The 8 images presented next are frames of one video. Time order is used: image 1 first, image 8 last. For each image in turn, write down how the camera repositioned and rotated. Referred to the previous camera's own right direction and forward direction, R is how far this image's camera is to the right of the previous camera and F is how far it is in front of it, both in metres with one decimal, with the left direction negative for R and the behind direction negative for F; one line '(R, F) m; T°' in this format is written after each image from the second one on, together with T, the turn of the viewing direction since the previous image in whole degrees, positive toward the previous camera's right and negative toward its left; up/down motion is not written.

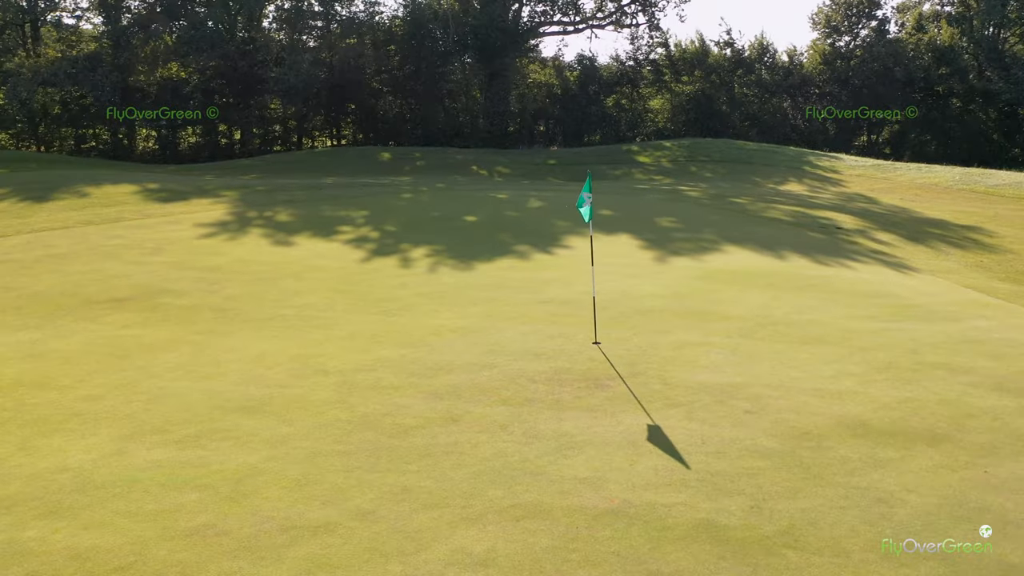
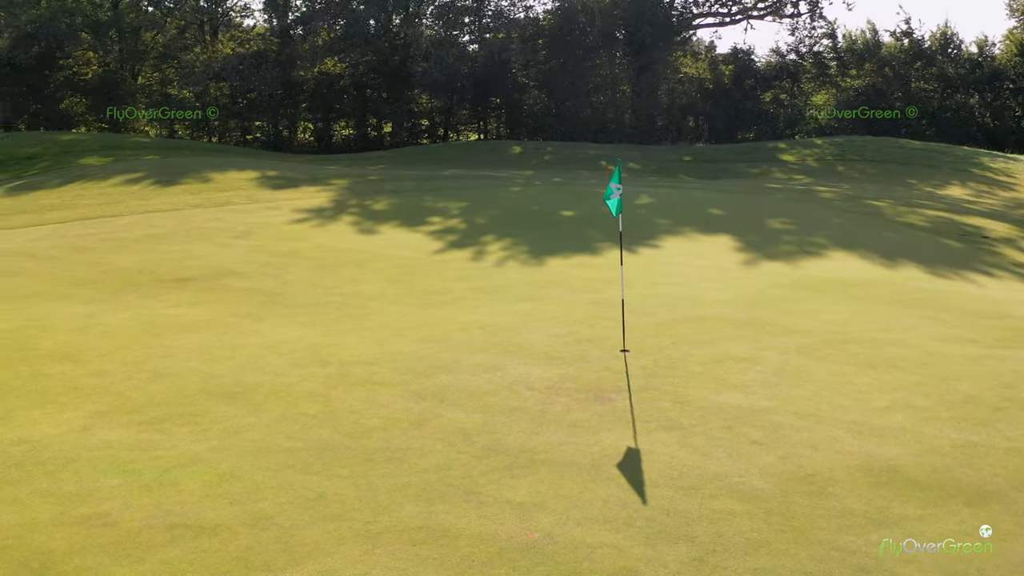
(+1.1, +0.6) m; -12°
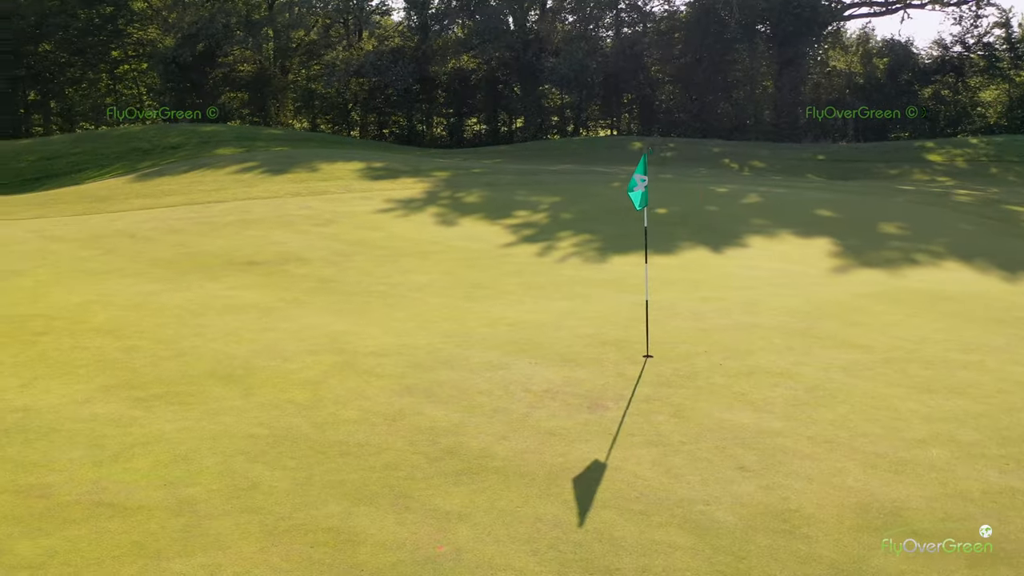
(+0.9, +0.4) m; -10°
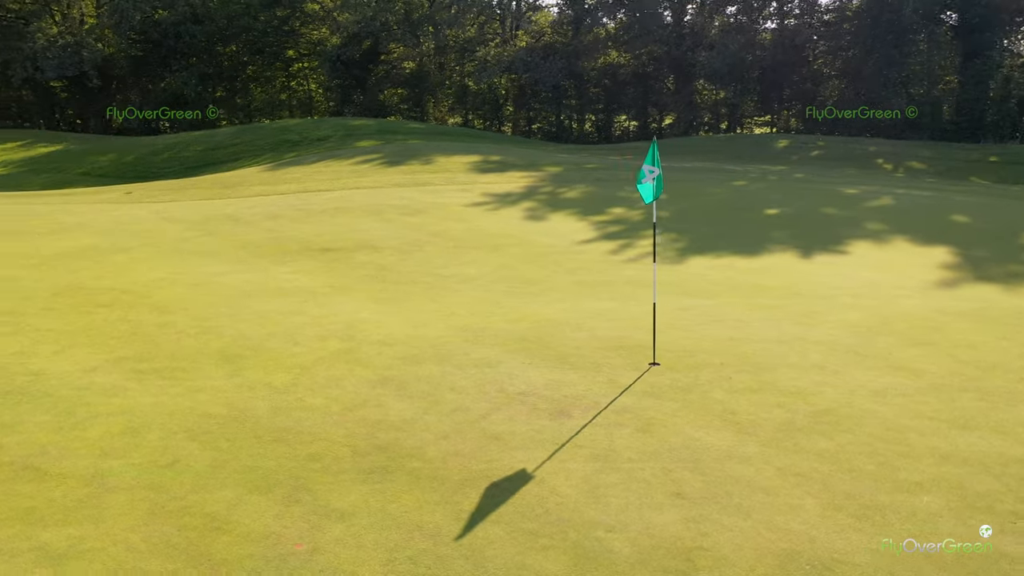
(+1.1, +0.4) m; -12°
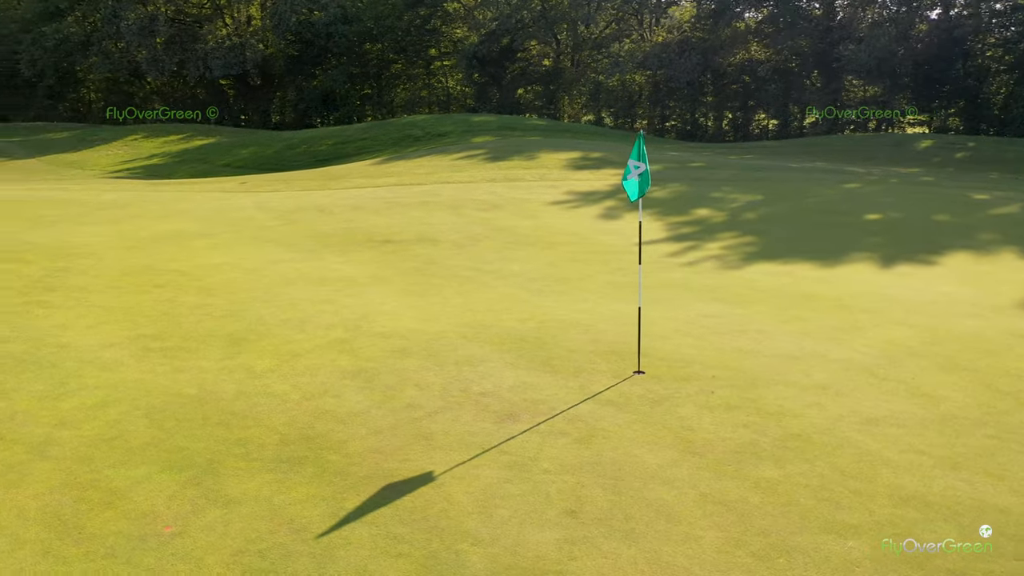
(+1.1, +0.3) m; -11°
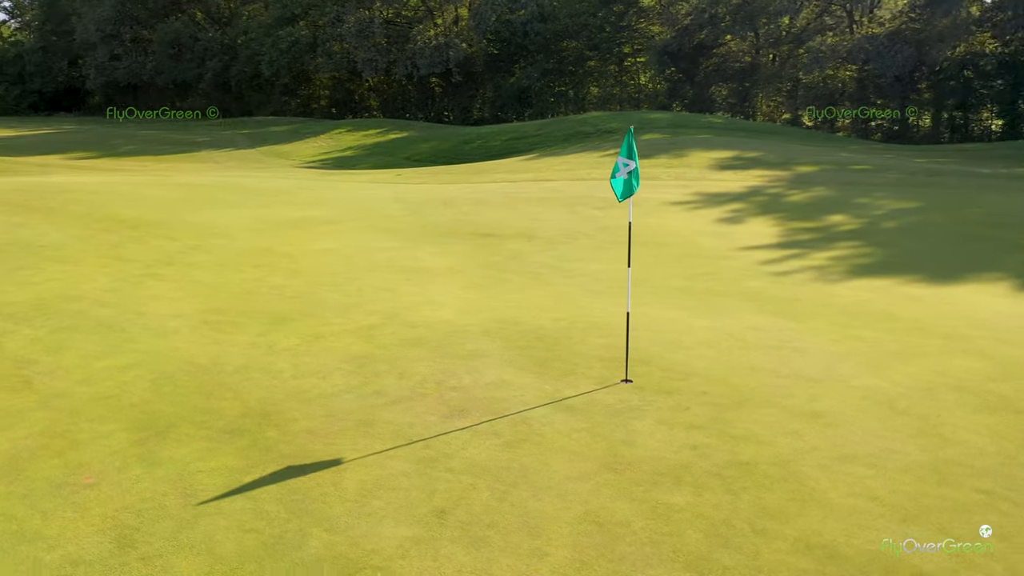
(+1.3, +0.2) m; -15°
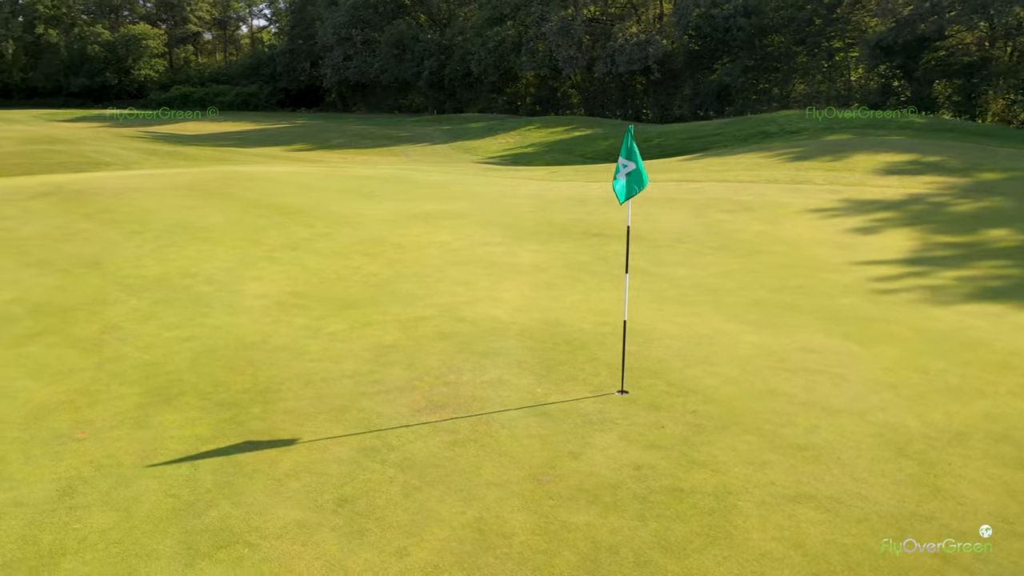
(+1.2, +0.2) m; -15°
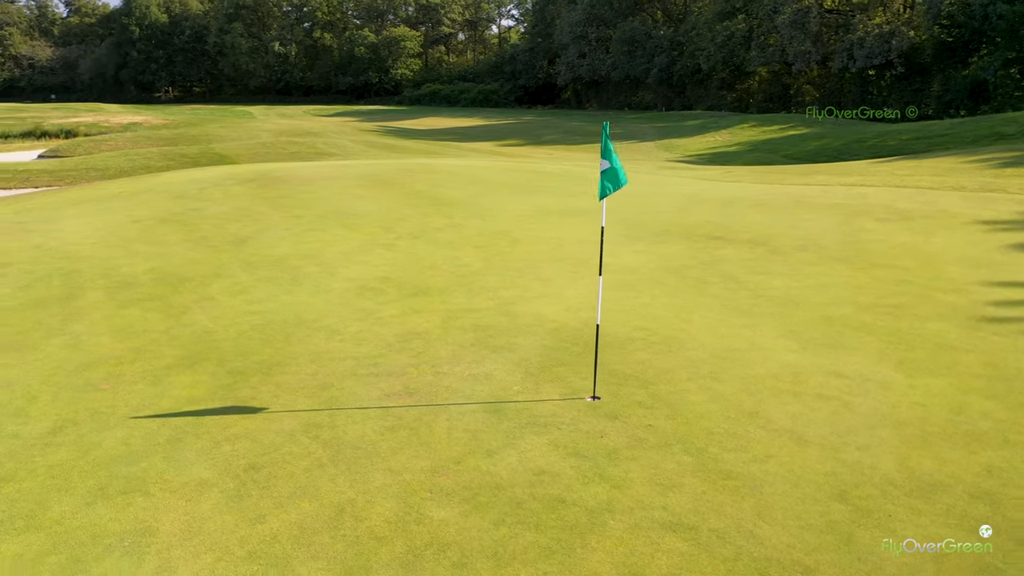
(+1.4, +0.2) m; -16°
